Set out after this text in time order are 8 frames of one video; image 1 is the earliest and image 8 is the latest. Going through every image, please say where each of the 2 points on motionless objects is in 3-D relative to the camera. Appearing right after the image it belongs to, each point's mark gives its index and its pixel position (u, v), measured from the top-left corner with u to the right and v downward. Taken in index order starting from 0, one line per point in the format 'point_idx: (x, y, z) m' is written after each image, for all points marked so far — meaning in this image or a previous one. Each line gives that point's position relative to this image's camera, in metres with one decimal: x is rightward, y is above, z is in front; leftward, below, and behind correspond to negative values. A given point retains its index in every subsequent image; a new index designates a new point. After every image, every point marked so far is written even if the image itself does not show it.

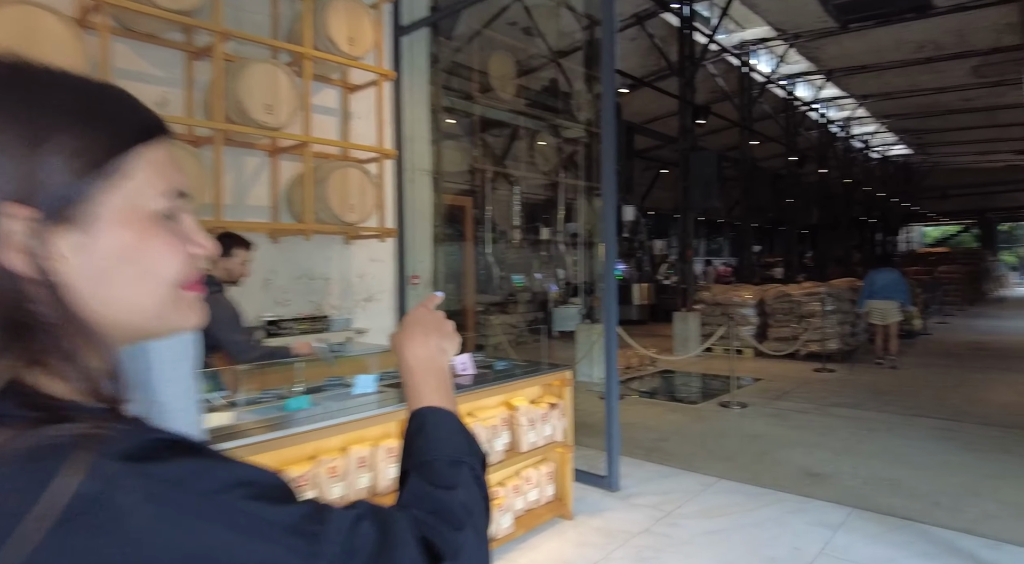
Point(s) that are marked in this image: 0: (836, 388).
0: (+3.5, -1.1, +6.7) m
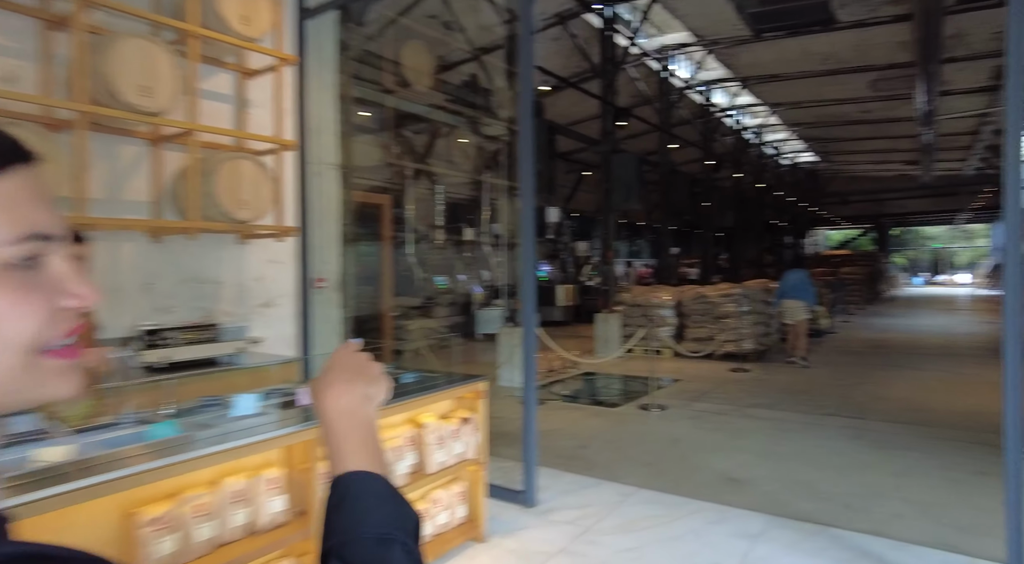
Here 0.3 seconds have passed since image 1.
0: (+2.6, -1.2, +6.8) m
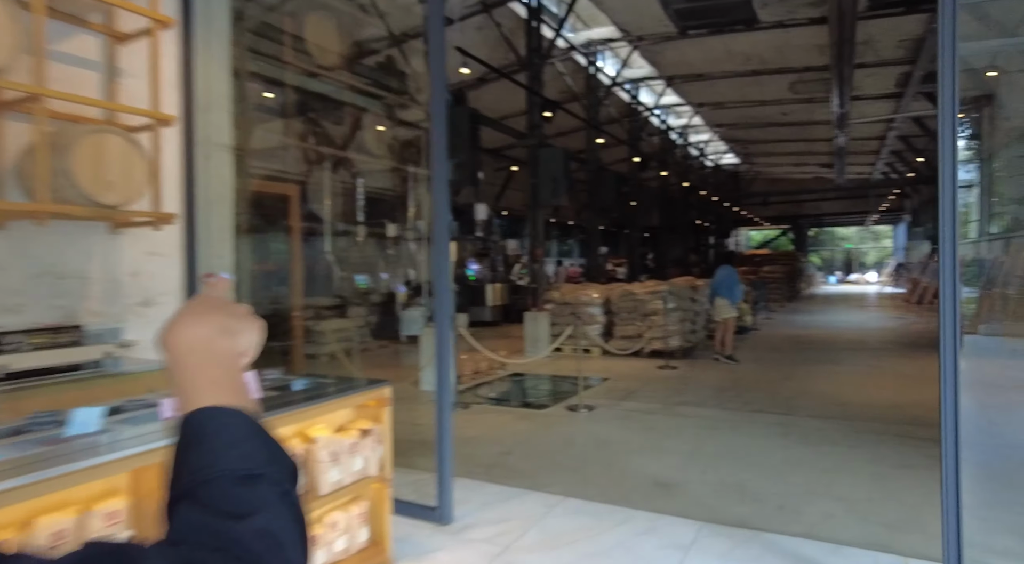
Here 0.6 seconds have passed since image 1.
0: (+1.8, -1.1, +6.7) m
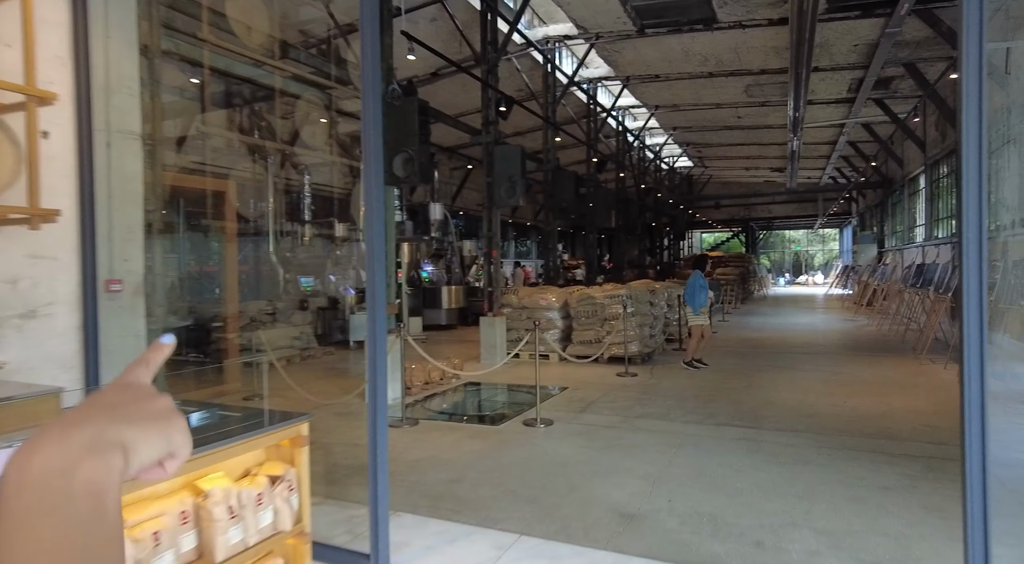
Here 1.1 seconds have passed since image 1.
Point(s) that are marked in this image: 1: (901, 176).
0: (+1.3, -1.2, +6.4) m
1: (+9.9, +2.7, +15.8) m
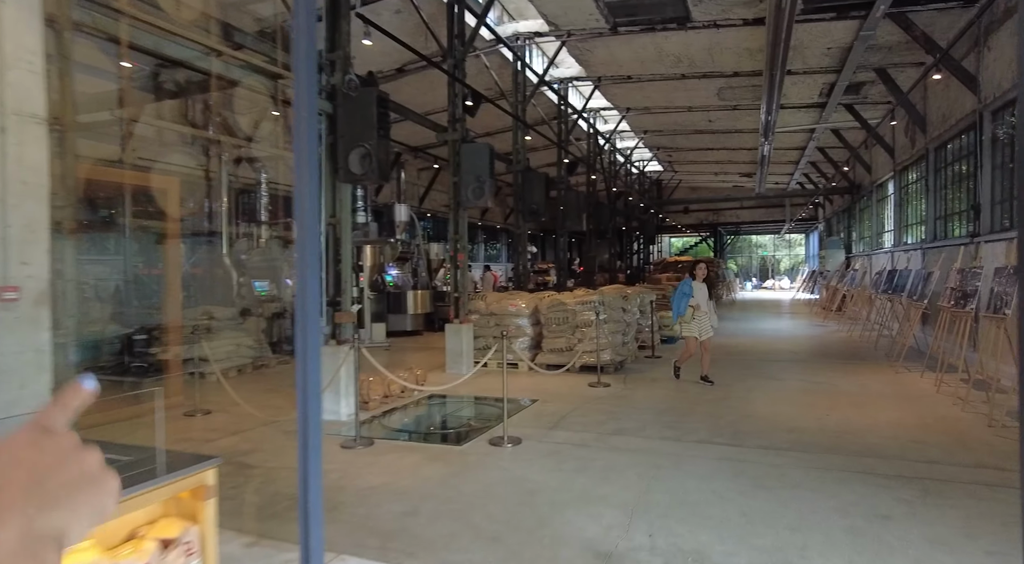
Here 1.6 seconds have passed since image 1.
0: (+1.0, -1.2, +6.1) m
1: (+9.1, +2.6, +15.8) m
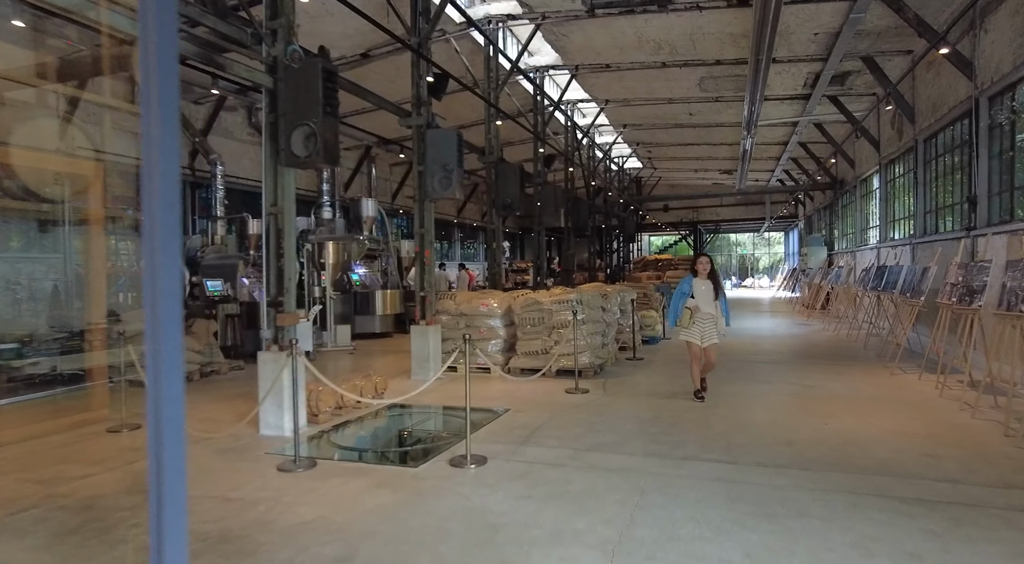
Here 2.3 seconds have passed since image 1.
0: (+0.7, -1.2, +5.5) m
1: (+8.5, +2.6, +15.5) m
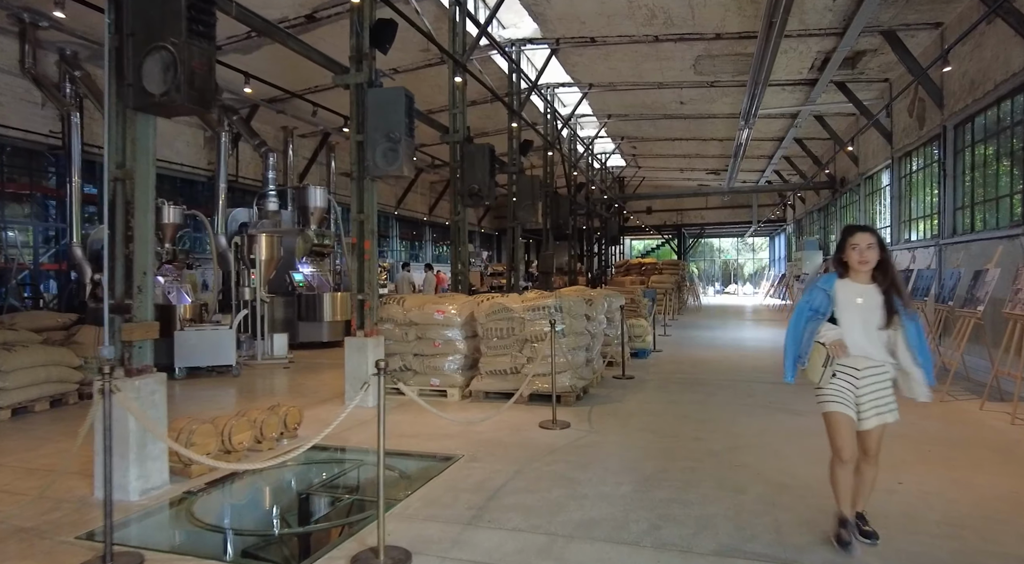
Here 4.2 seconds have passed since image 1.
0: (+0.4, -1.2, +4.0) m
1: (+7.9, +2.5, +14.3) m
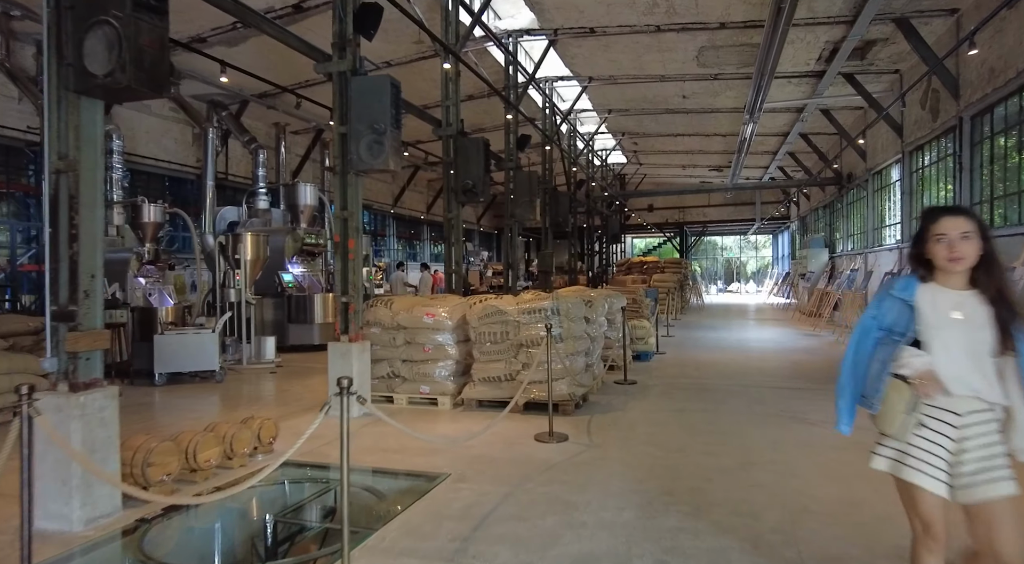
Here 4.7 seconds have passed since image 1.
0: (+0.3, -1.2, +3.6) m
1: (+7.8, +2.5, +13.9) m
